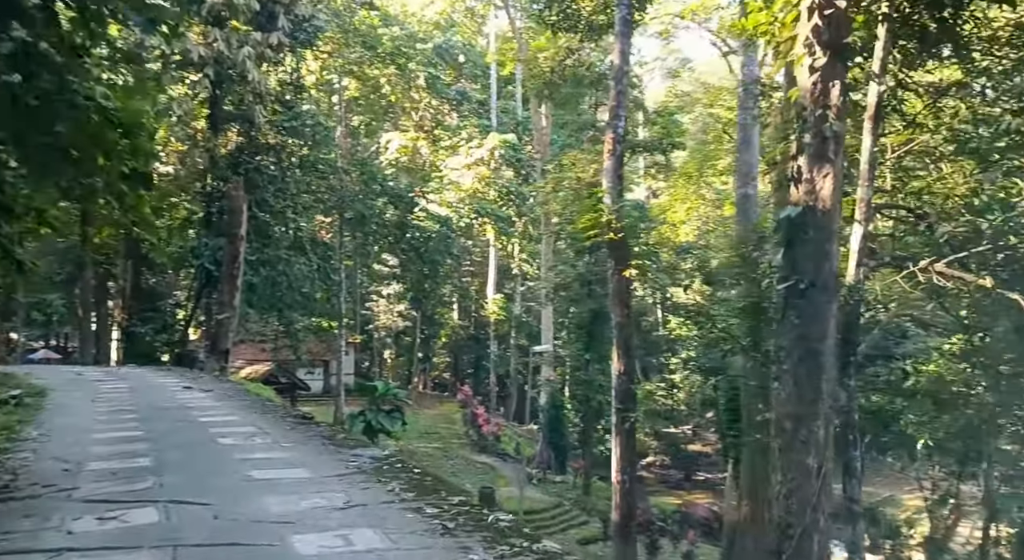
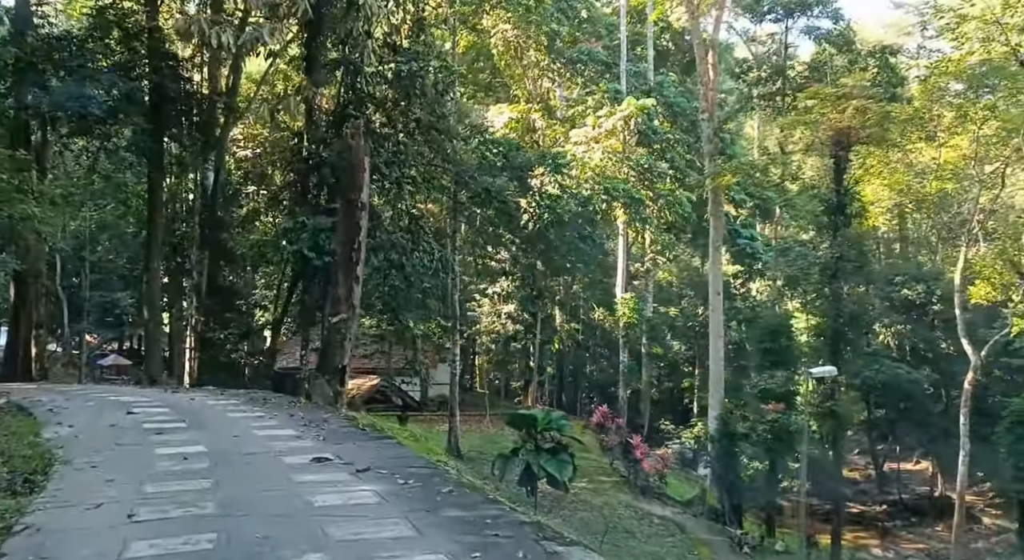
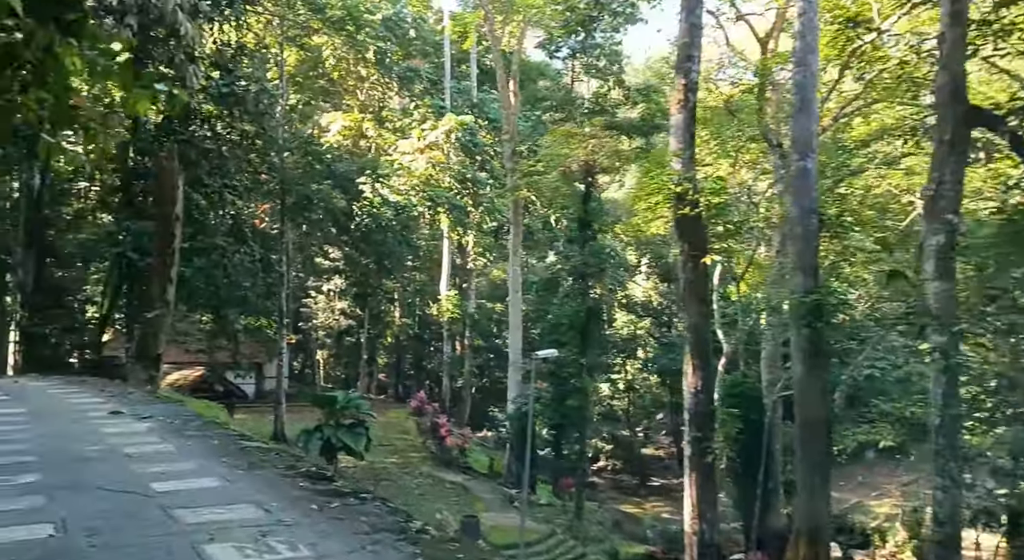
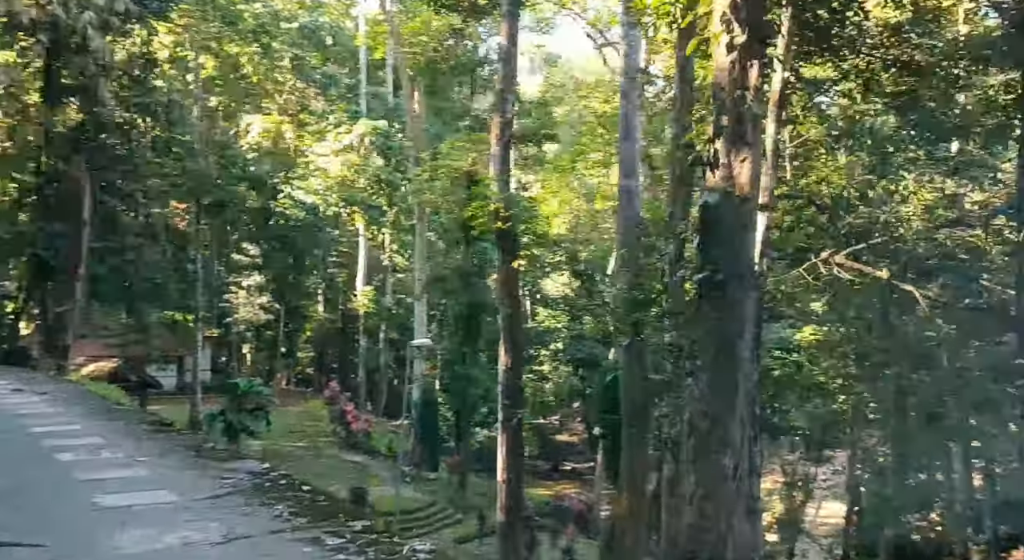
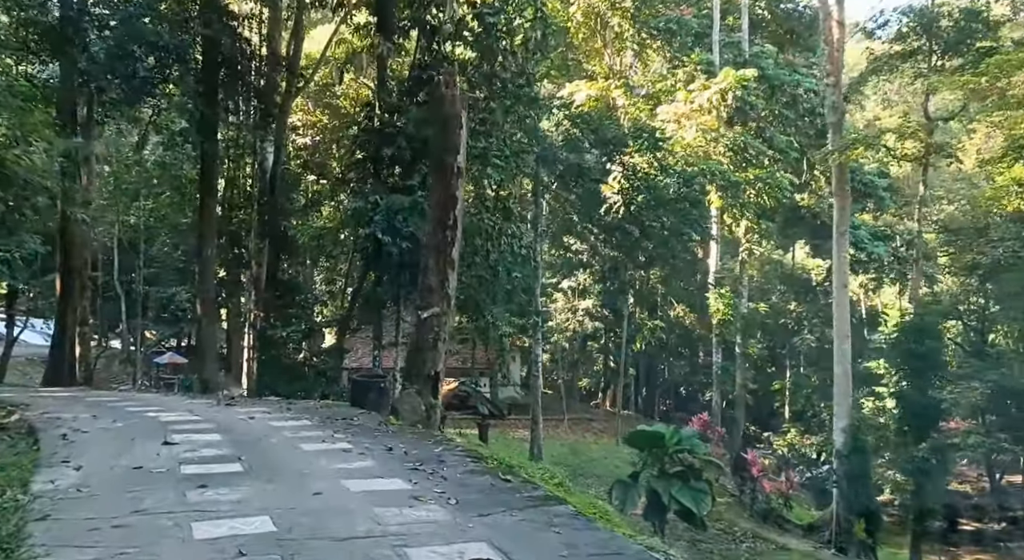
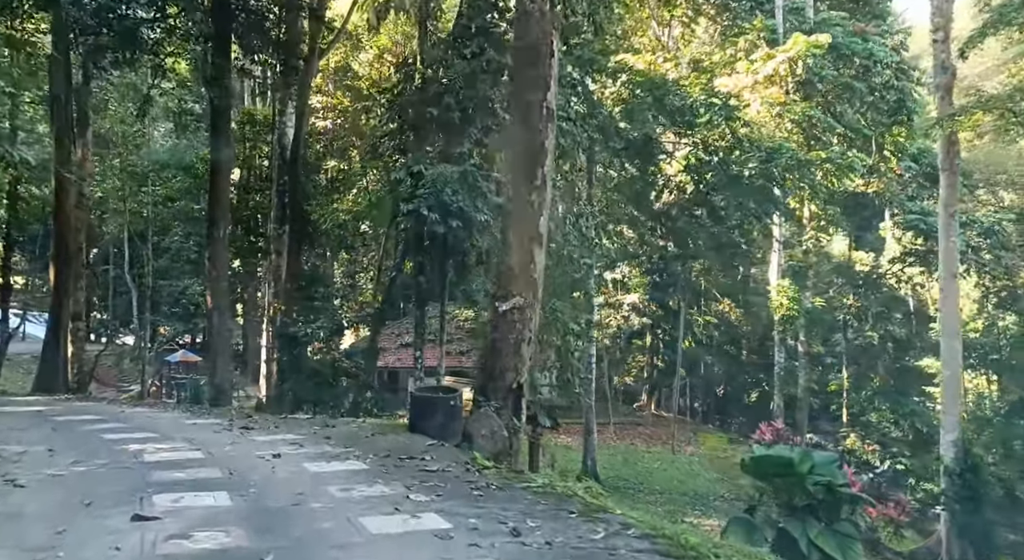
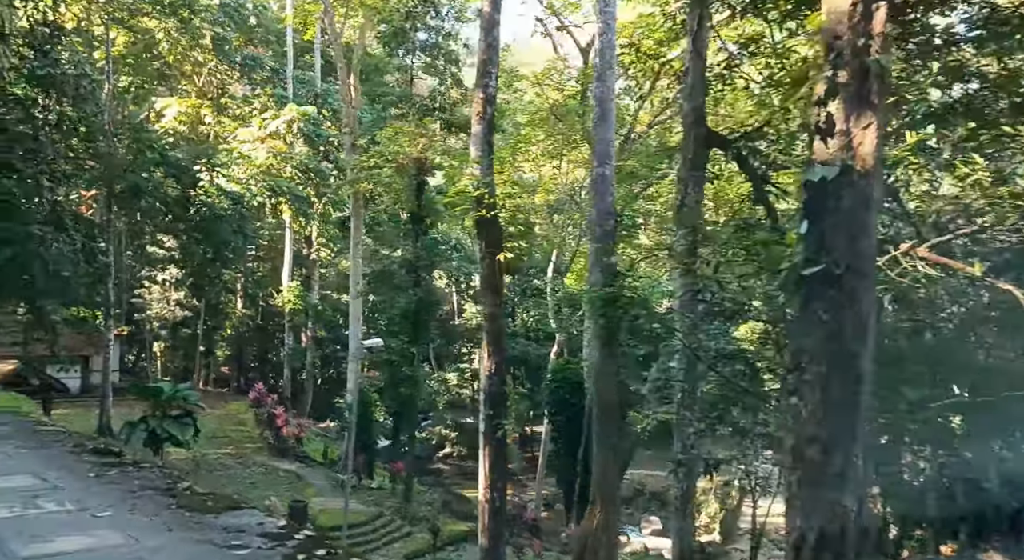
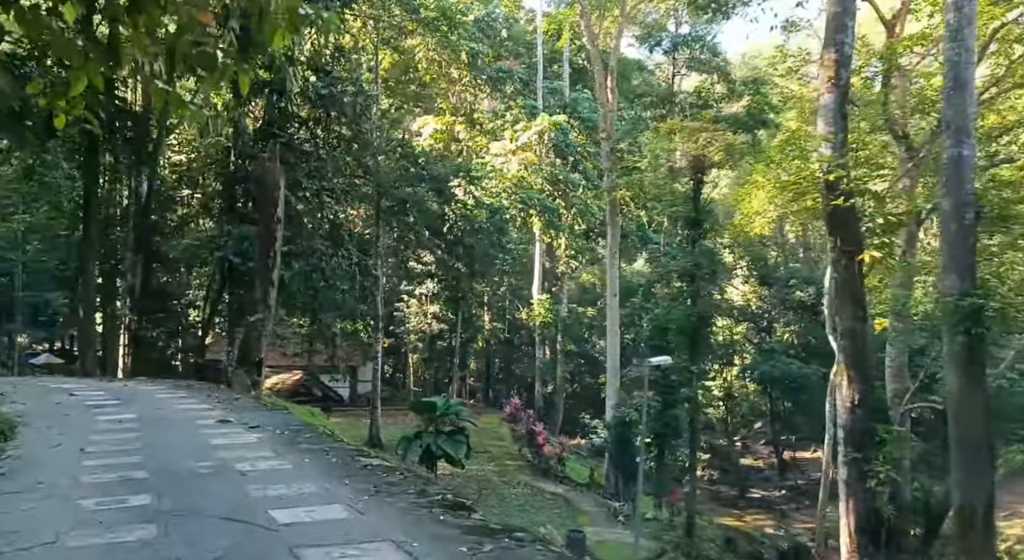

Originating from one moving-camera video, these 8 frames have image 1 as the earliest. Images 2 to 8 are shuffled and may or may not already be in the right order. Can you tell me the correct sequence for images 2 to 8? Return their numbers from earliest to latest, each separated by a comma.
4, 7, 3, 8, 2, 5, 6
